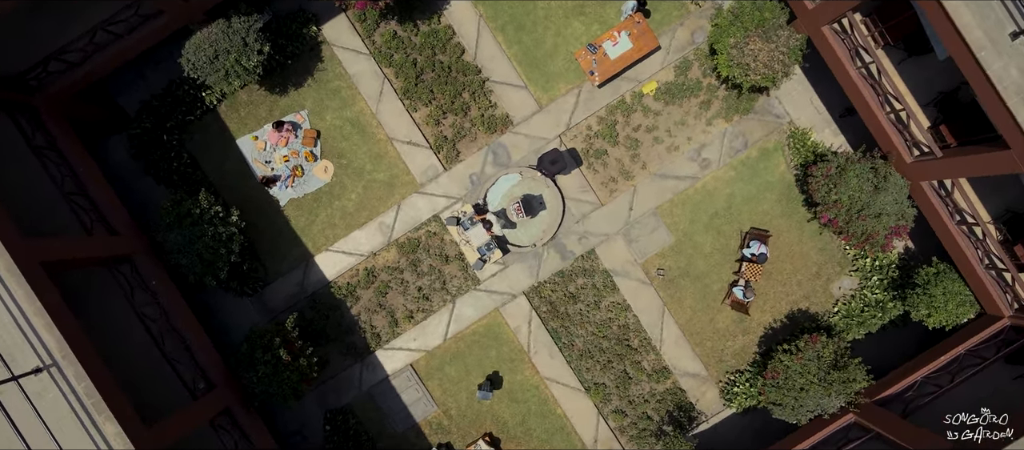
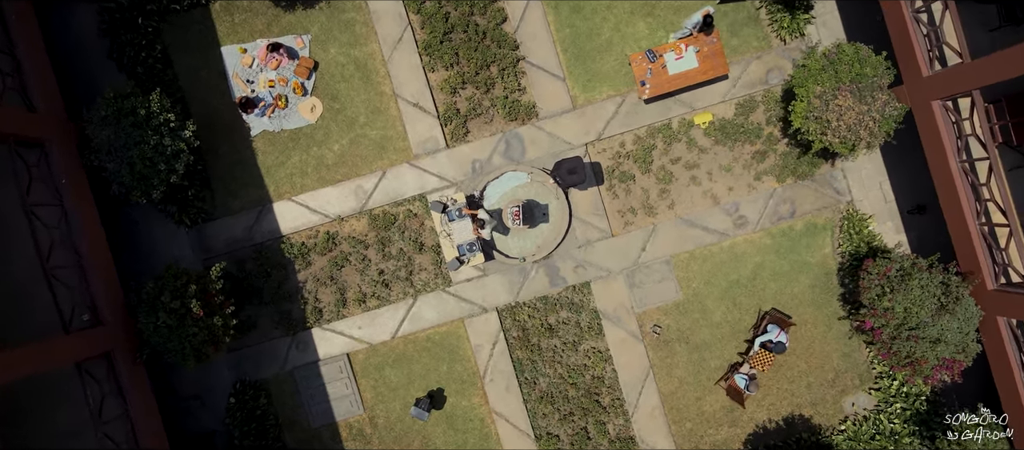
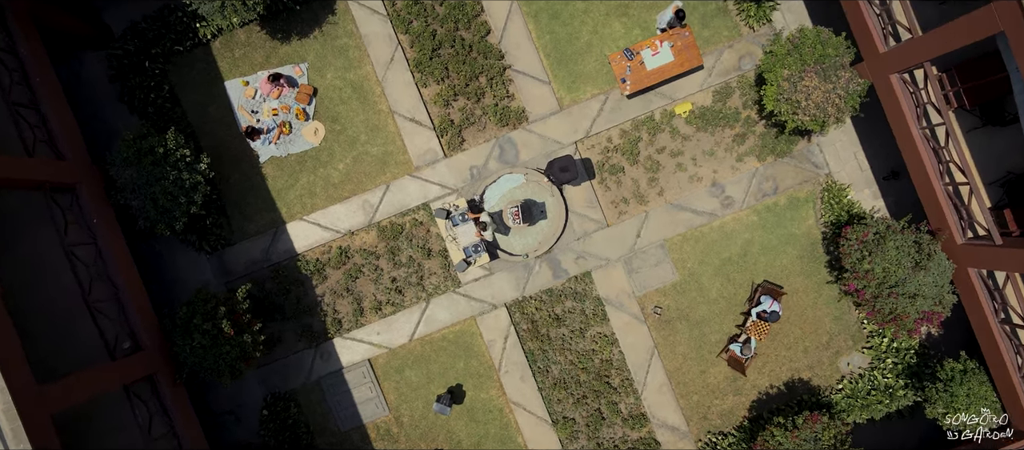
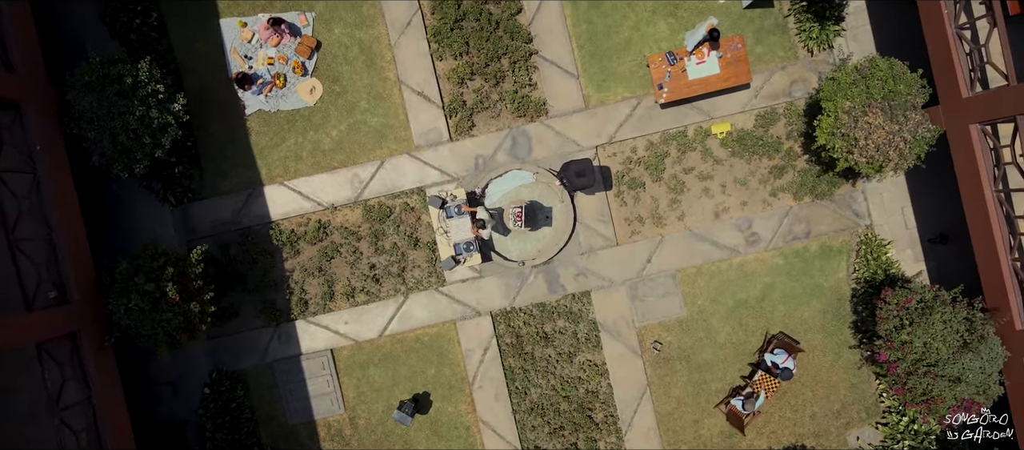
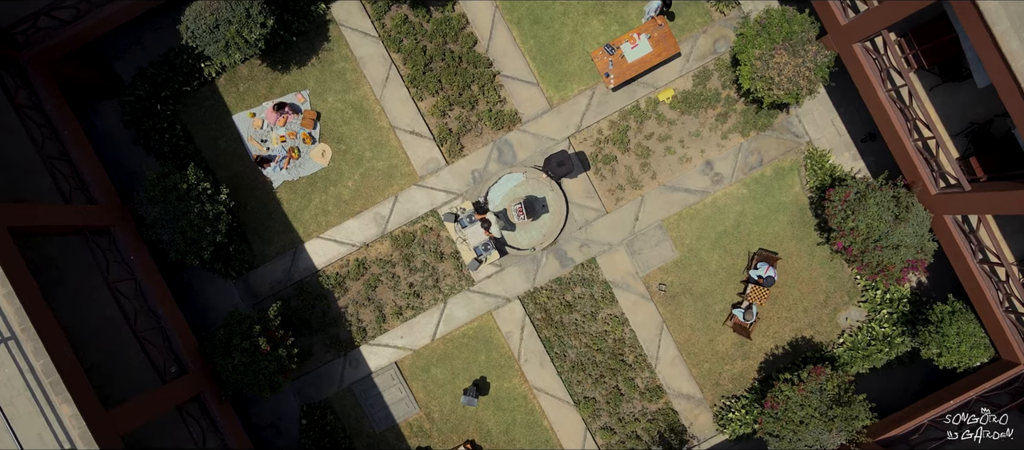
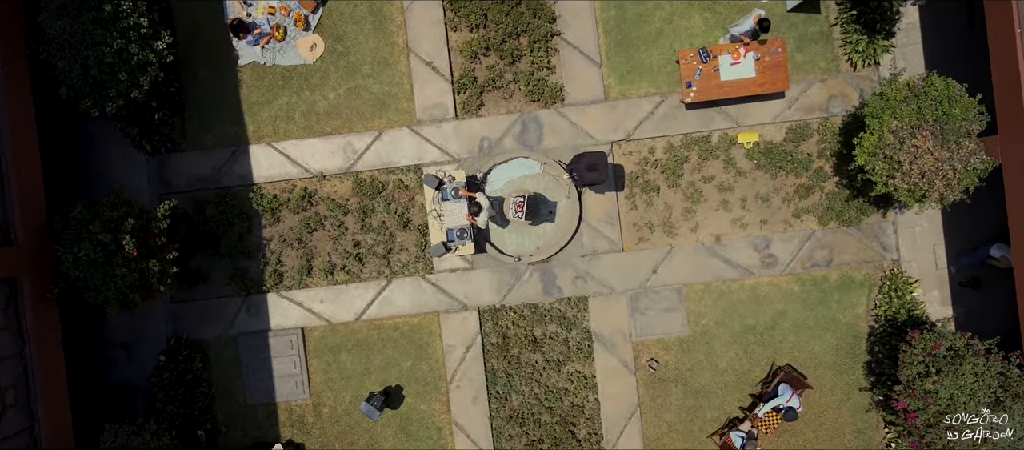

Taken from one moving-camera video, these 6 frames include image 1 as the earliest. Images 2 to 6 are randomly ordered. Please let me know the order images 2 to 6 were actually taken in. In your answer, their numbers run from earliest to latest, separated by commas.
5, 3, 2, 4, 6
